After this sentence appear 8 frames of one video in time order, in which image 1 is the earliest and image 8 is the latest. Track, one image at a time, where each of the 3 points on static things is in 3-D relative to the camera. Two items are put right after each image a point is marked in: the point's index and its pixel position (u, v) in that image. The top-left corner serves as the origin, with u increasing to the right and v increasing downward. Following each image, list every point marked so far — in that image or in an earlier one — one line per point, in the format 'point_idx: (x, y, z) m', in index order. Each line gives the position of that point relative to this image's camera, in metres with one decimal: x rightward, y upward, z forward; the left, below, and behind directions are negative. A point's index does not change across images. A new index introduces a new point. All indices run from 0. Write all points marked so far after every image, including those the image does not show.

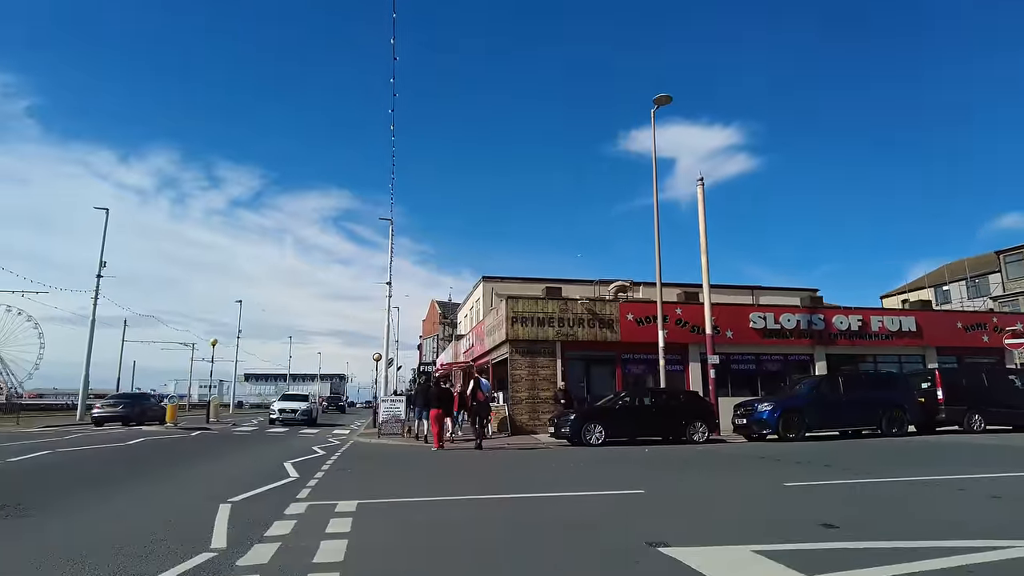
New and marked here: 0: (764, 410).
0: (+7.2, -3.5, +19.1) m
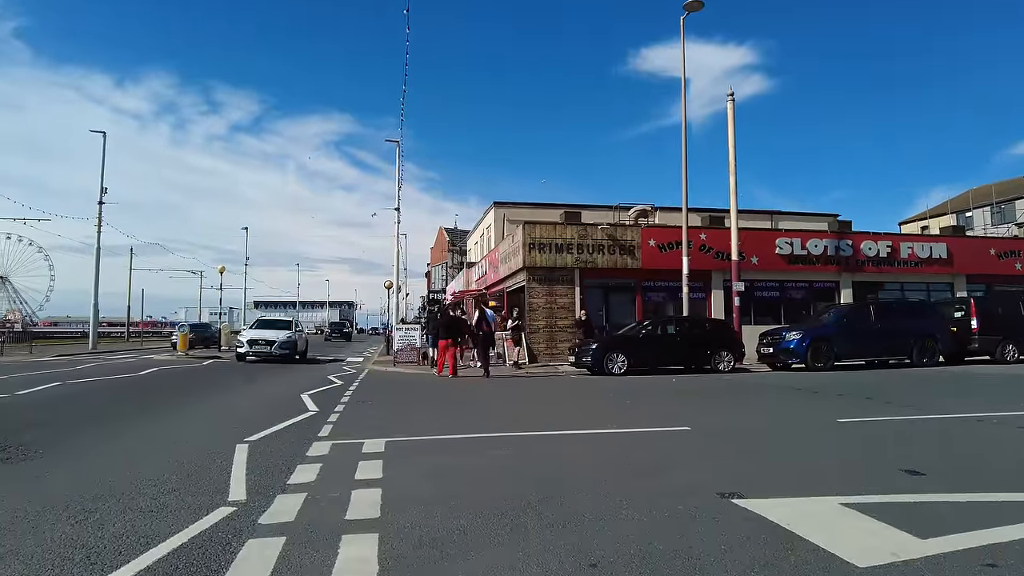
0: (+7.7, -1.4, +18.4) m
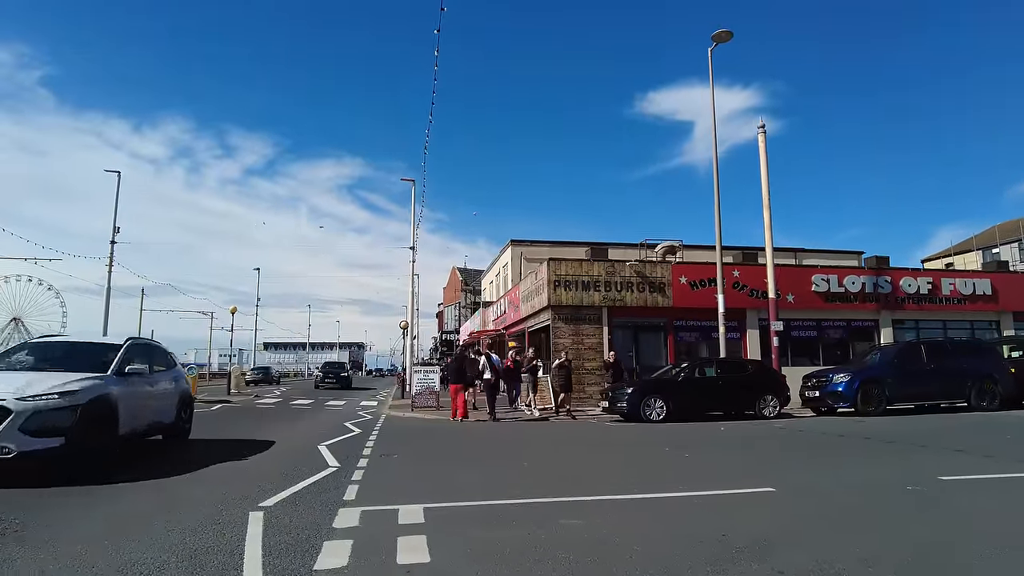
0: (+8.4, -2.4, +17.2) m
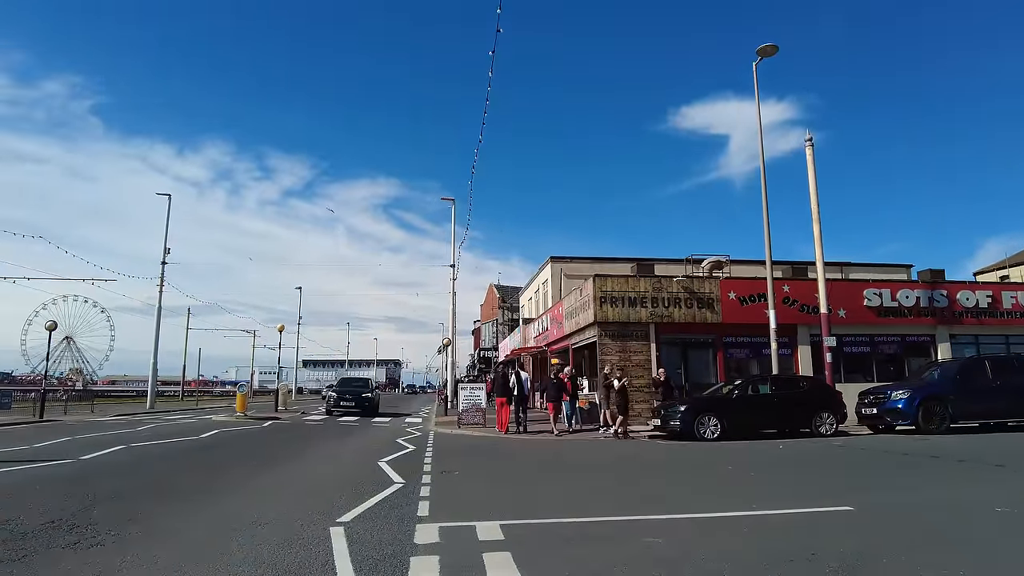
0: (+9.7, -2.8, +16.7) m
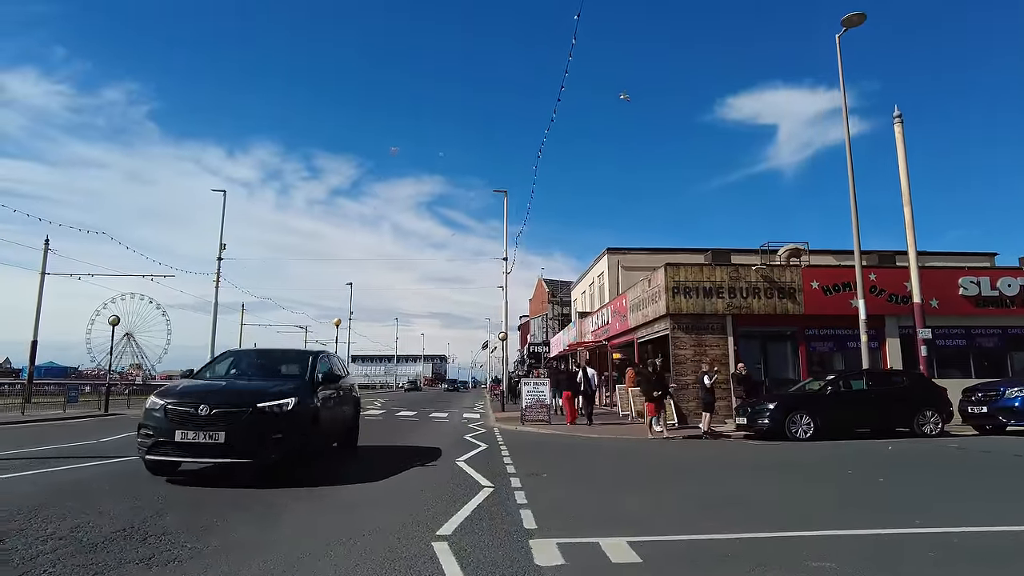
0: (+11.4, -2.4, +15.1) m
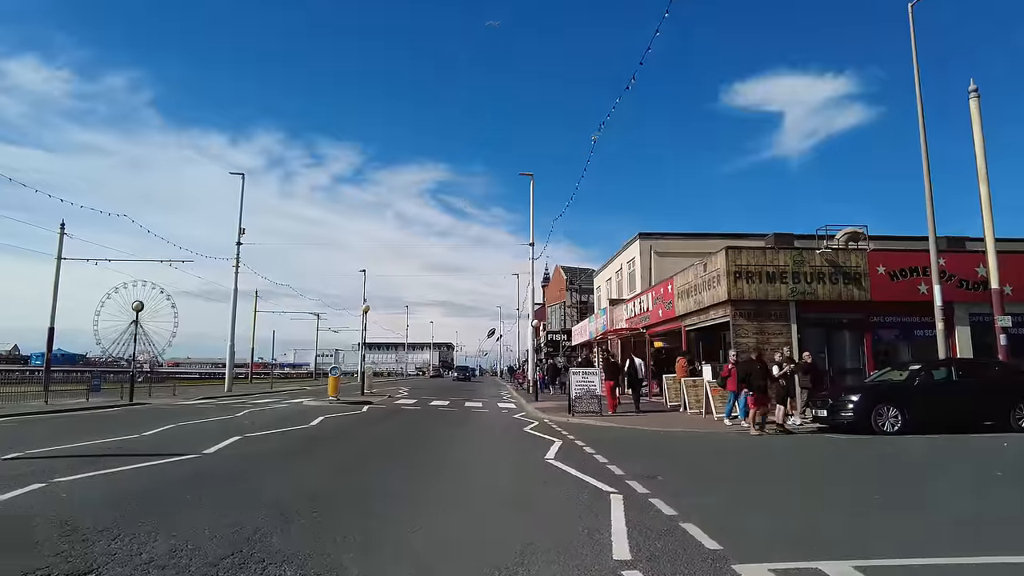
0: (+12.8, -2.1, +14.1) m
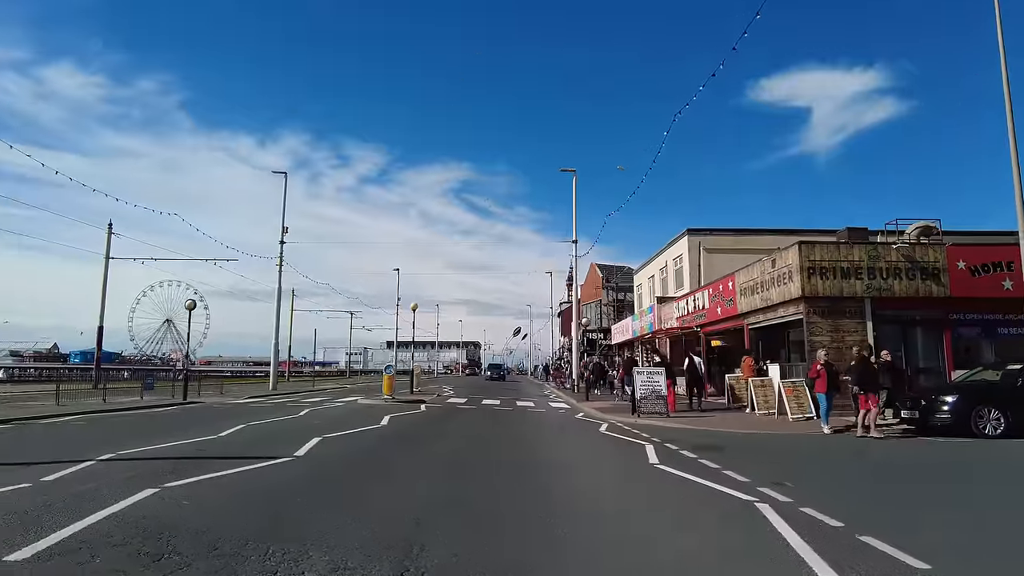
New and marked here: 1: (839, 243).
0: (+14.4, -2.0, +13.3) m
1: (+8.7, +1.2, +17.8) m
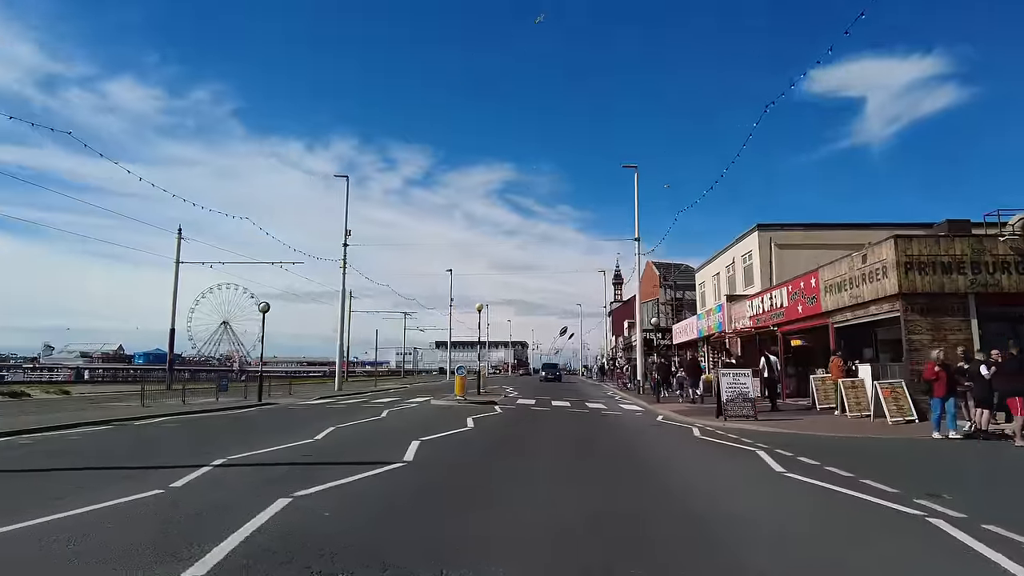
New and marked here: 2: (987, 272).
0: (+16.2, -1.8, +11.9) m
1: (+10.8, +1.3, +16.8) m
2: (+11.9, +0.4, +16.6) m
